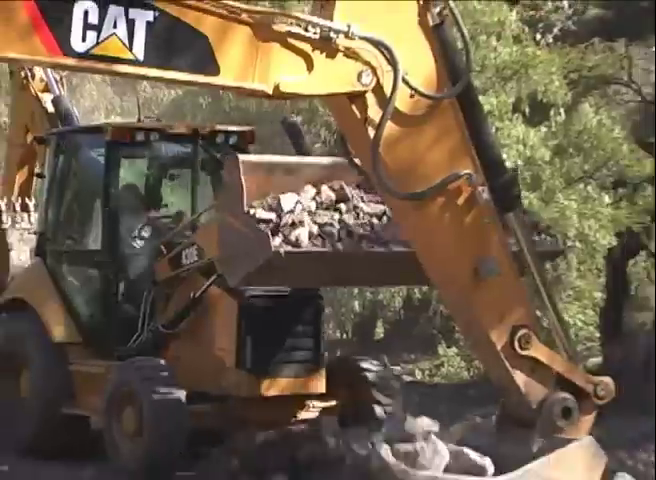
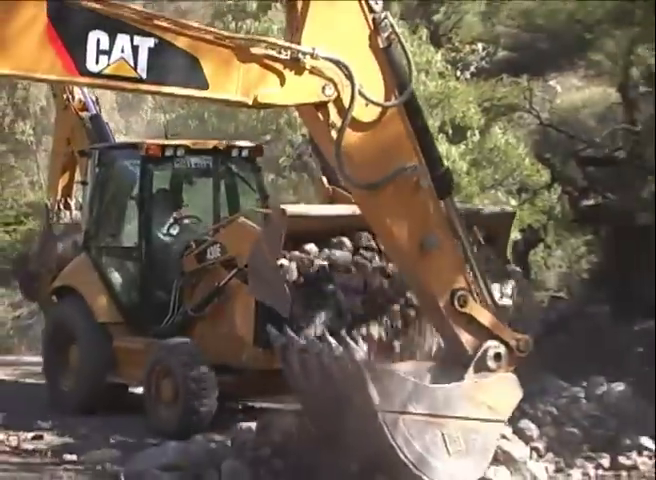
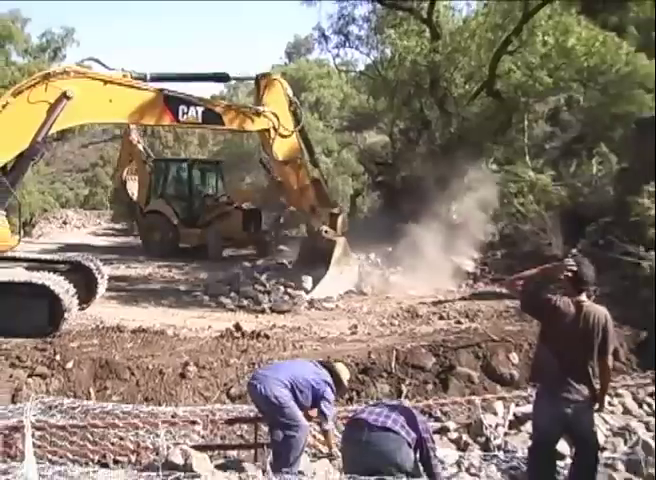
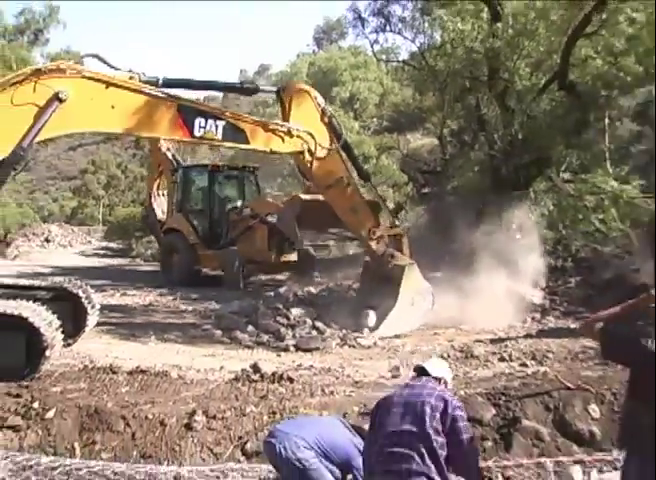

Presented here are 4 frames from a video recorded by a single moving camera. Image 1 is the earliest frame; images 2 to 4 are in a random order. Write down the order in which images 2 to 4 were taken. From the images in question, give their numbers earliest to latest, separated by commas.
2, 4, 3
